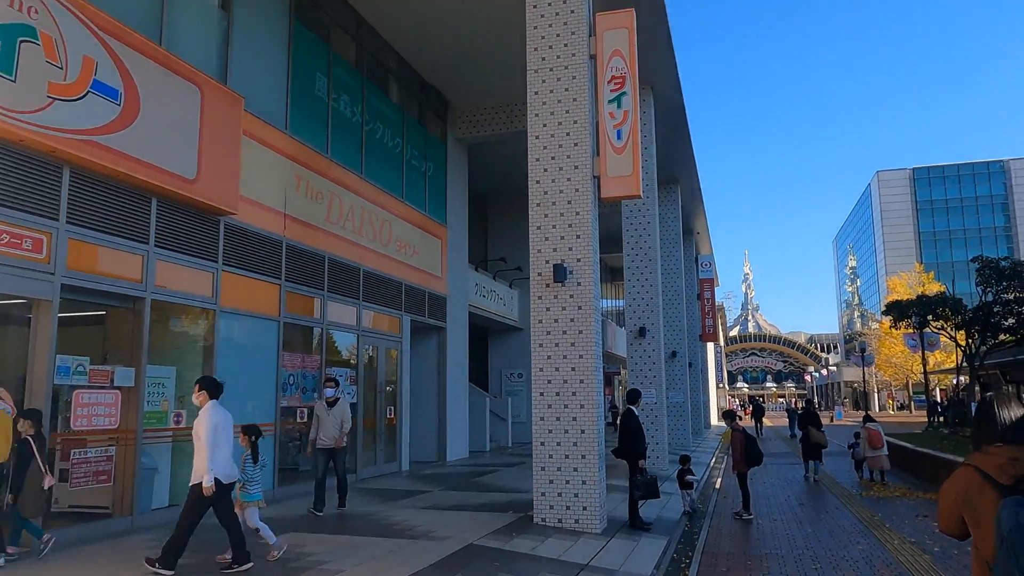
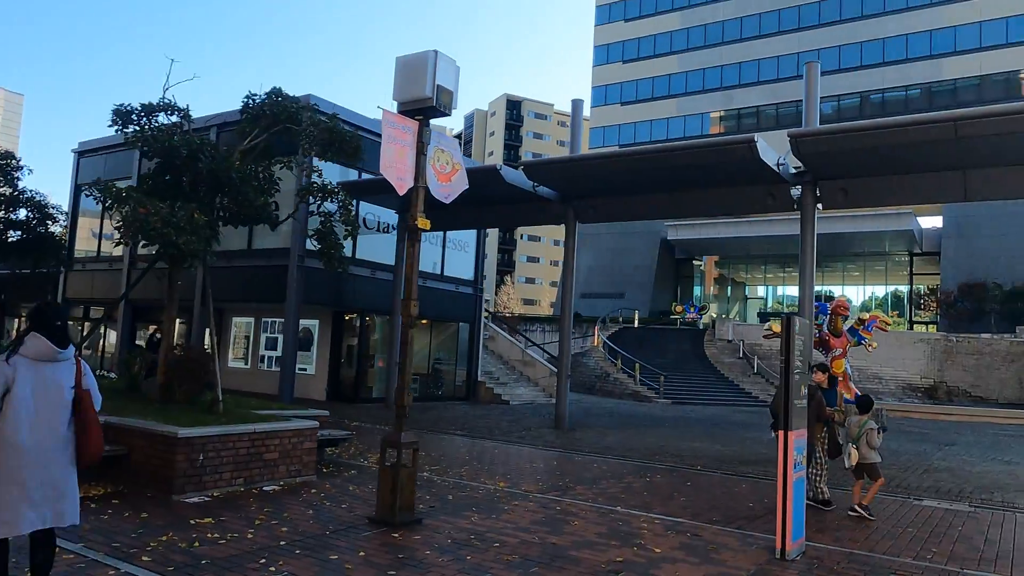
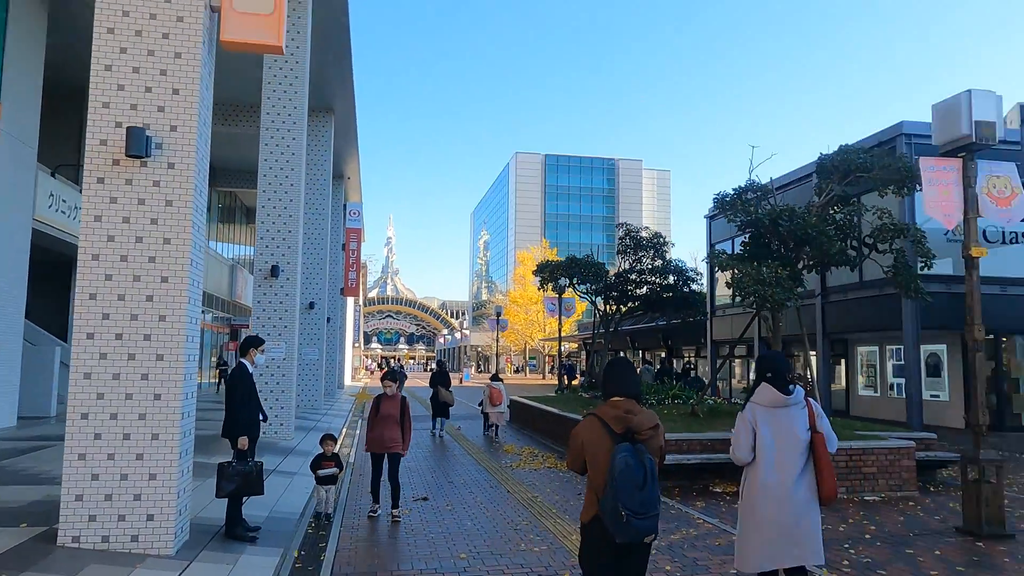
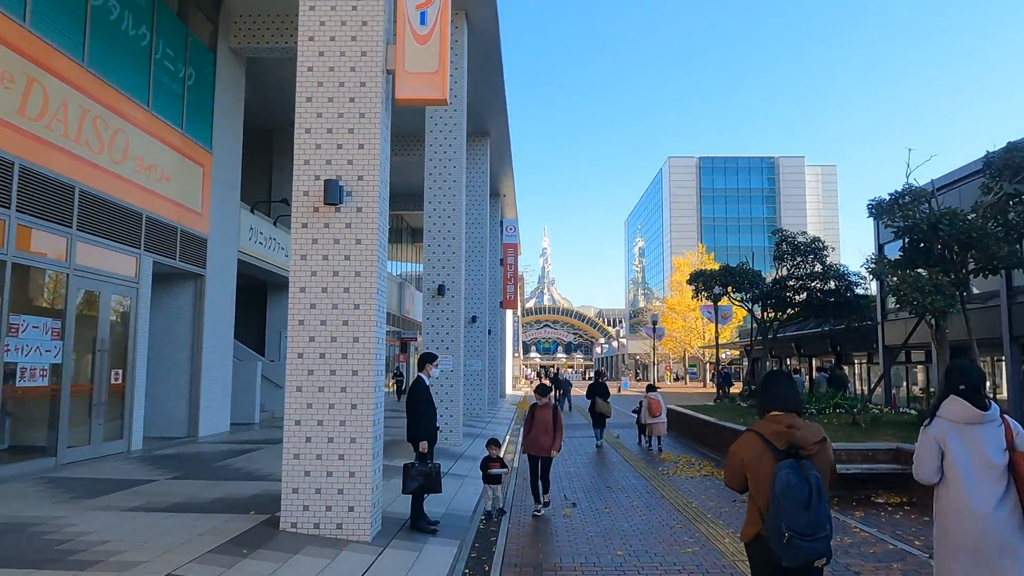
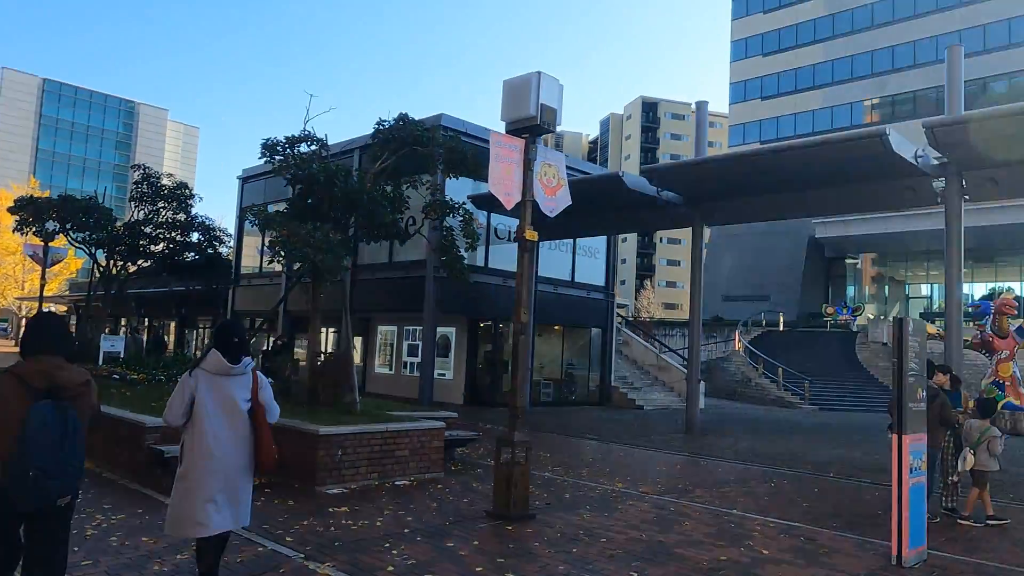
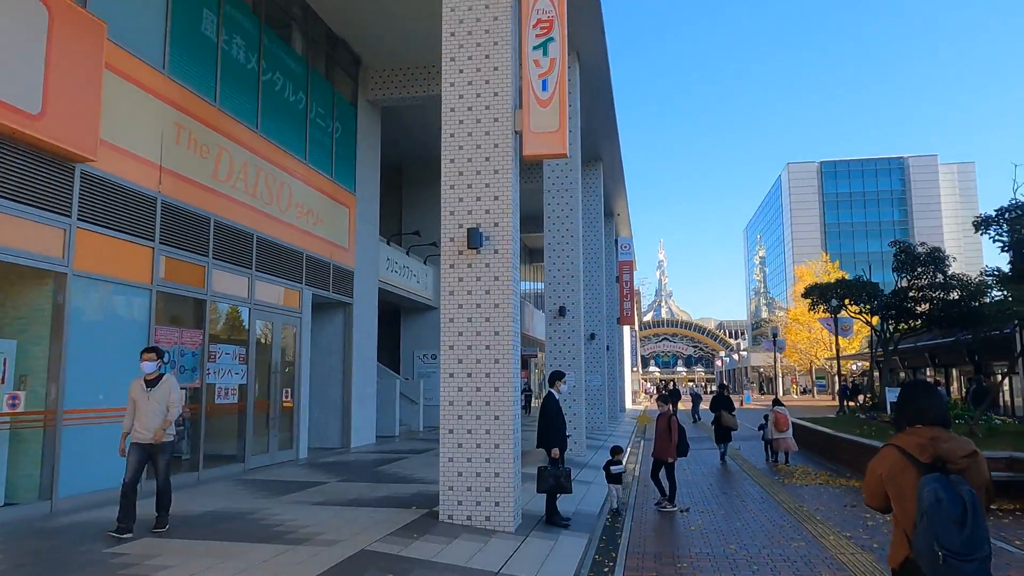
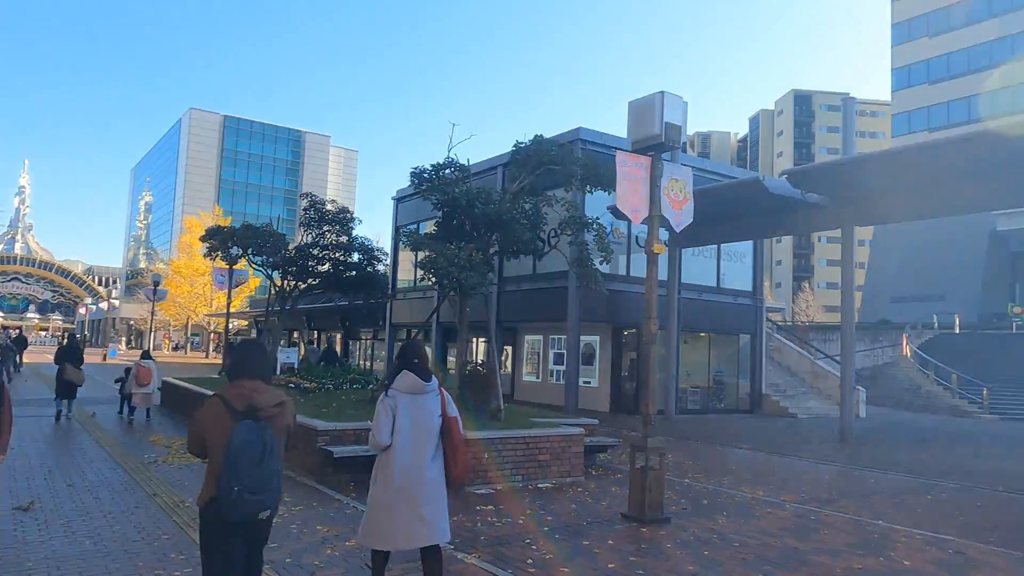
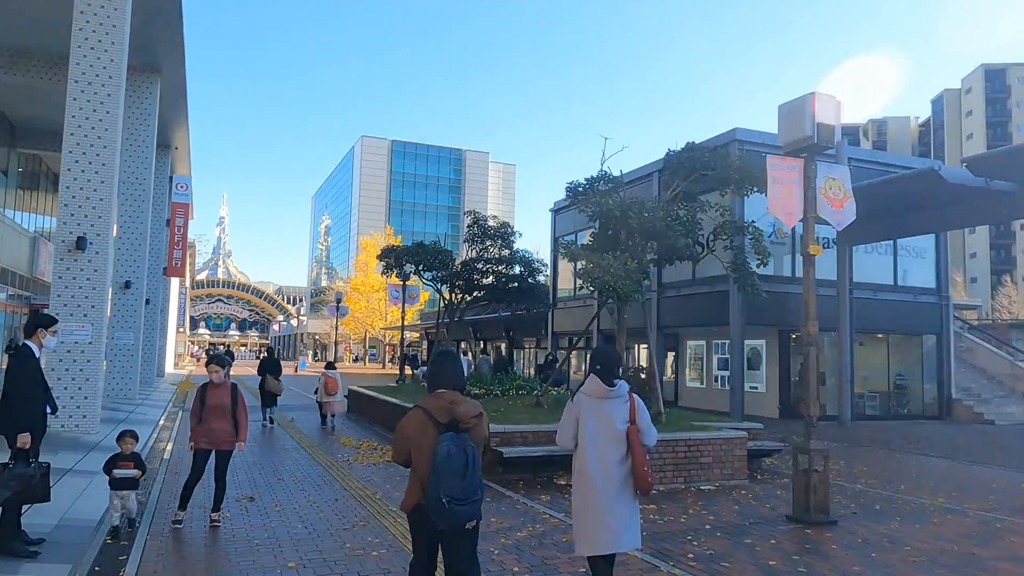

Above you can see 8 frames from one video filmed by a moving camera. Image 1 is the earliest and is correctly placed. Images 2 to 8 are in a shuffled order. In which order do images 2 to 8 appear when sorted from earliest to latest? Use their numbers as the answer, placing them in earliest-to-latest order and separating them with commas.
6, 4, 3, 8, 7, 5, 2
